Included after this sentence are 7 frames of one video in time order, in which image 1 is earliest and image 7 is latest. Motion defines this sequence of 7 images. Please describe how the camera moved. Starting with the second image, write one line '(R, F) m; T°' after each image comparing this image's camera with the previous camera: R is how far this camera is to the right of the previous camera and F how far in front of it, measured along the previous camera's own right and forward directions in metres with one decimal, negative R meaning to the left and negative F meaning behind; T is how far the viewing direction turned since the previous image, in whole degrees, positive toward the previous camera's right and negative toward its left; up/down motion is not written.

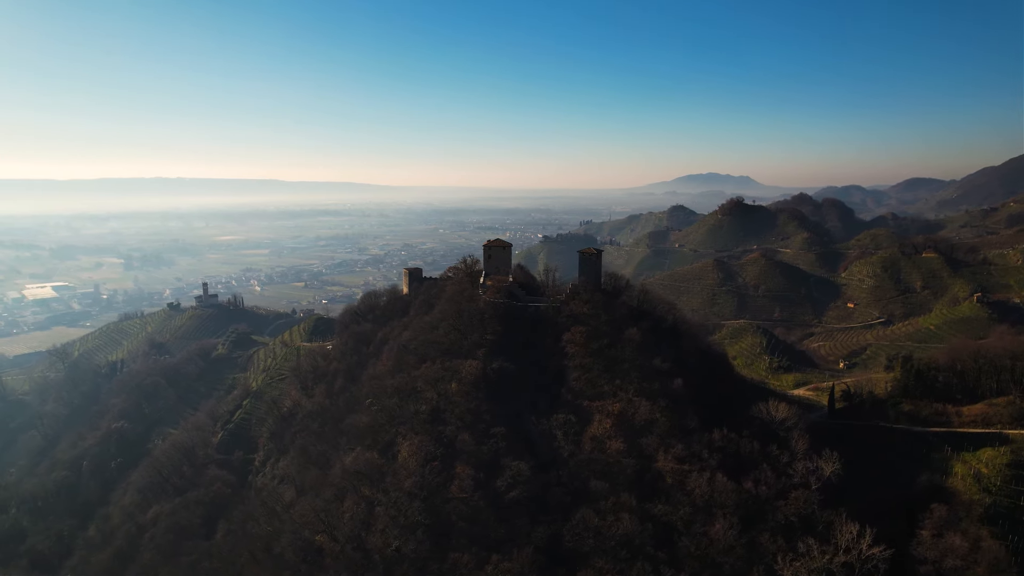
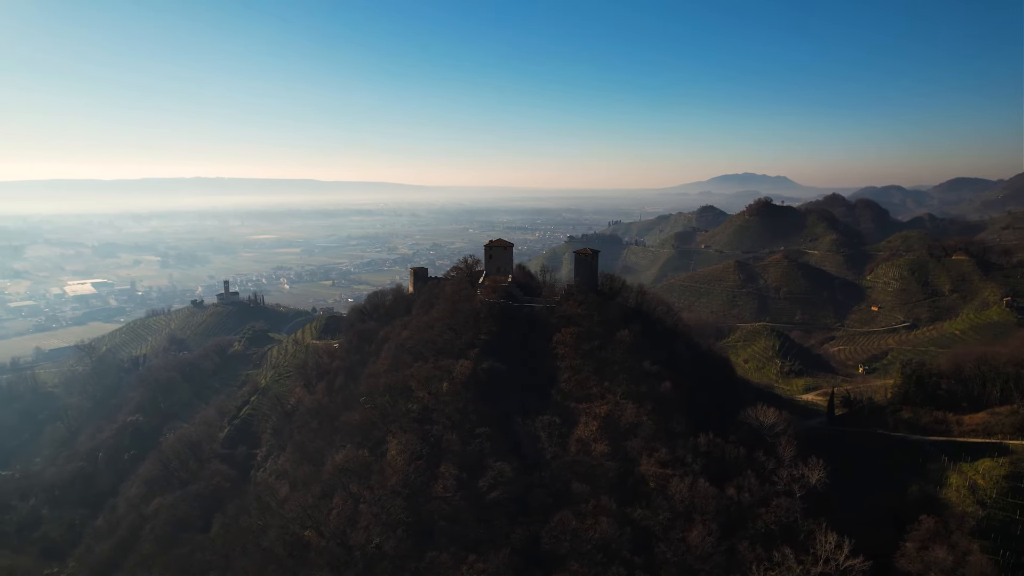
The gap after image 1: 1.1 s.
(+1.4, +0.1) m; -2°
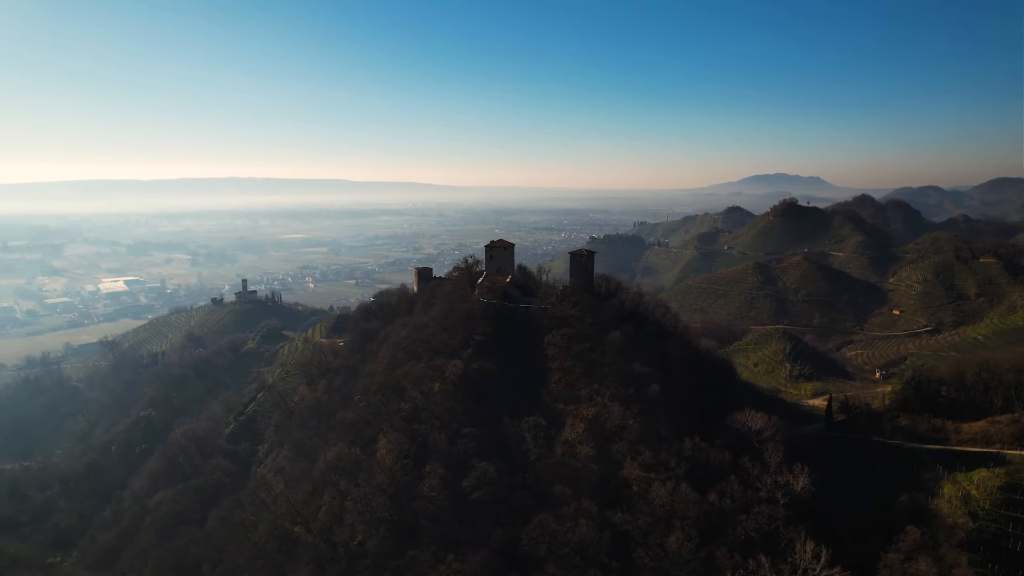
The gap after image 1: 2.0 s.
(+1.2, +0.1) m; -2°
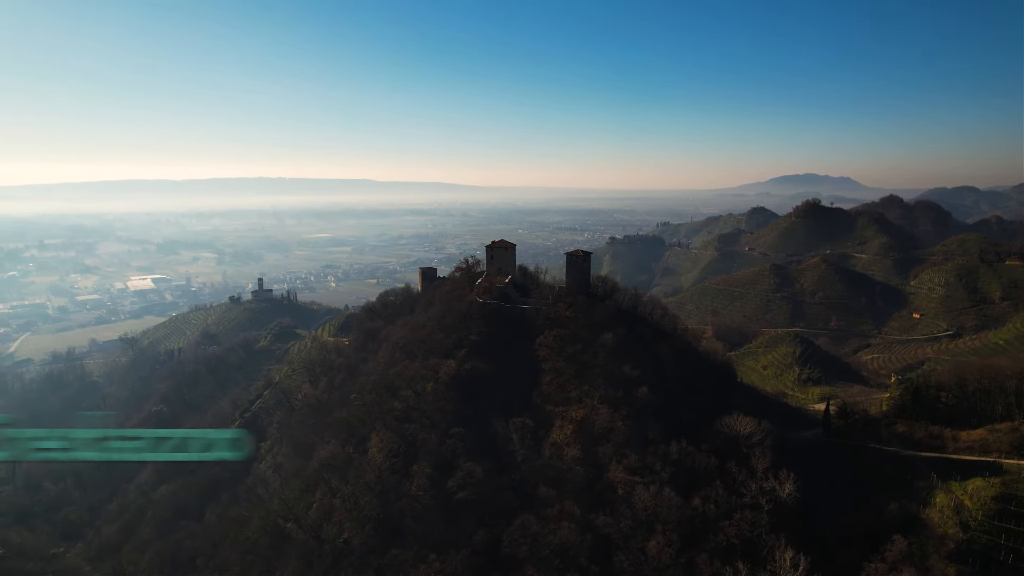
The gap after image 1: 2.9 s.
(+1.1, 0.0) m; -2°
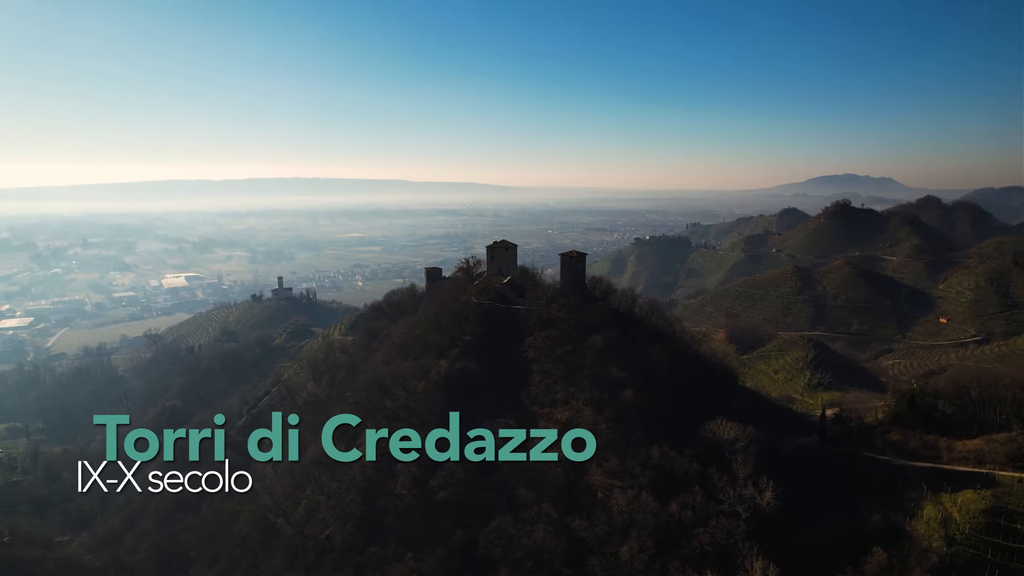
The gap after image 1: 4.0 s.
(+1.4, 0.0) m; -2°
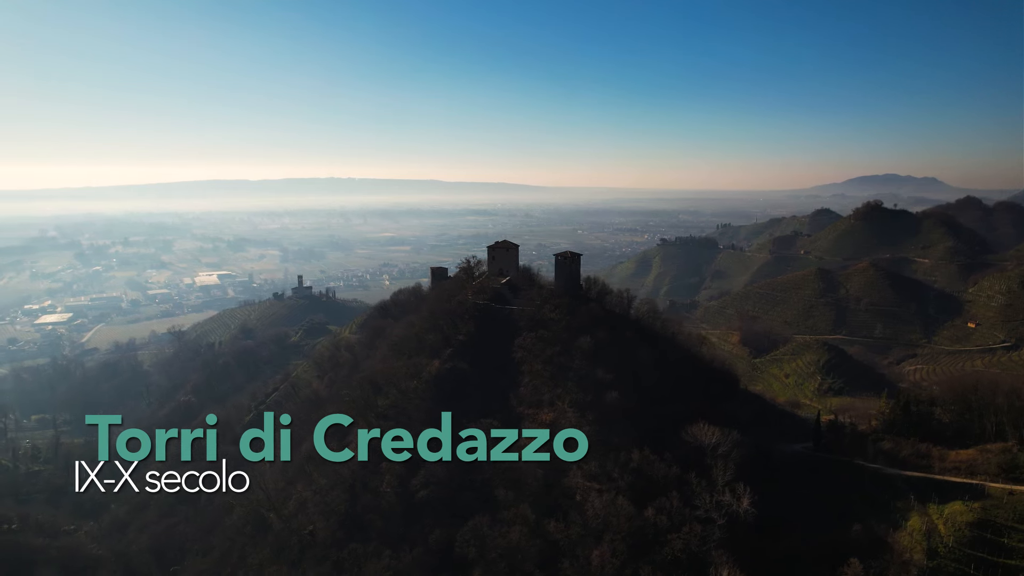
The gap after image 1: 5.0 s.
(+1.4, 0.0) m; -2°
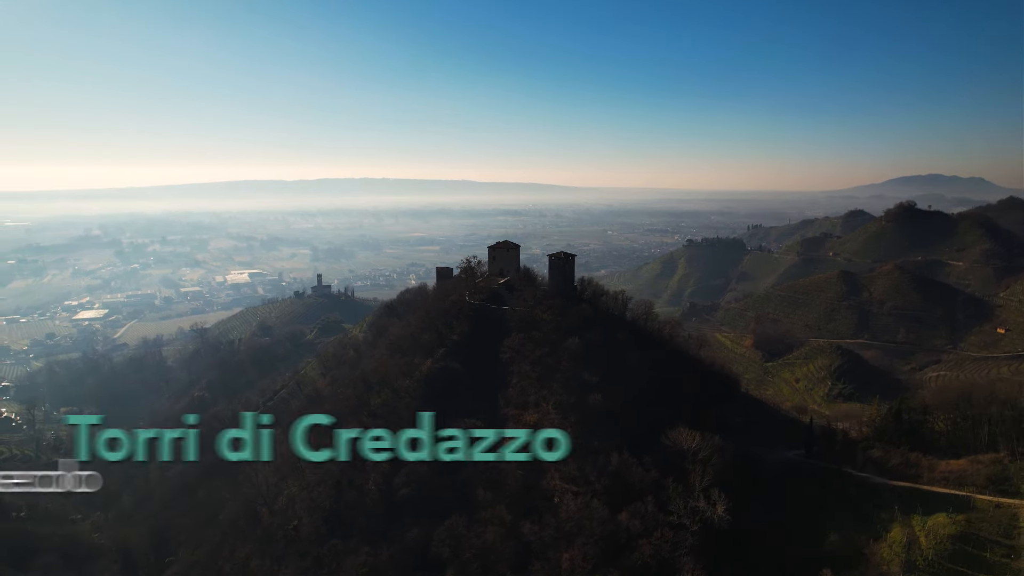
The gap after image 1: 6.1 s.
(+1.4, 0.0) m; -2°
